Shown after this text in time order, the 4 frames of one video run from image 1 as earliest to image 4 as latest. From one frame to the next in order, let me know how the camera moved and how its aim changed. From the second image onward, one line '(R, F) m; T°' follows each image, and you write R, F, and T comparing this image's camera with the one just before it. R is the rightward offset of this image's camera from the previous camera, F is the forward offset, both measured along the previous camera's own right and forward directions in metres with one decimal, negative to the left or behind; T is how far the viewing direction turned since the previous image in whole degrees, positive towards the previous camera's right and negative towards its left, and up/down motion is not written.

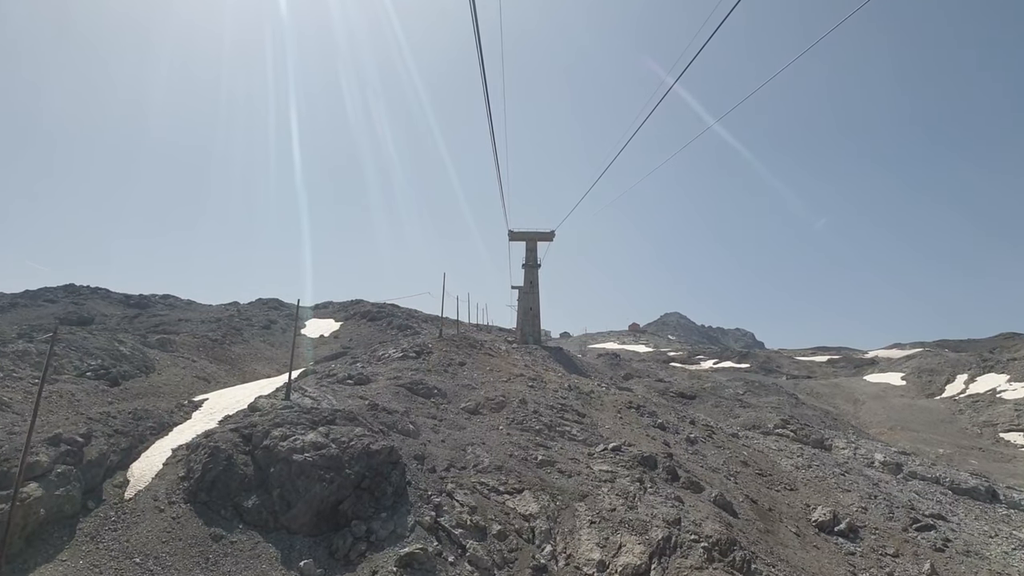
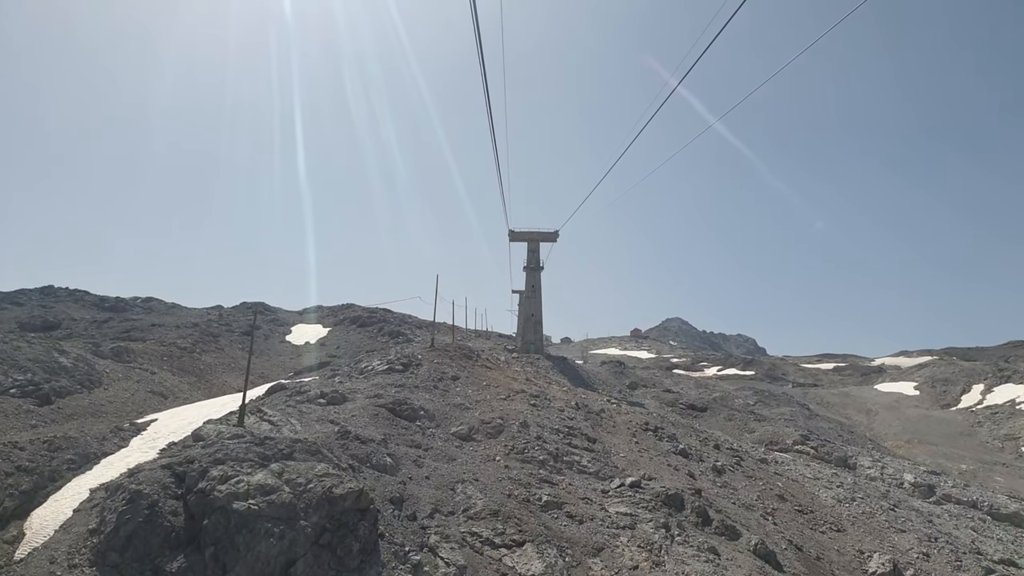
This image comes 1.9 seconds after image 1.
(0.0, +4.3) m; 0°
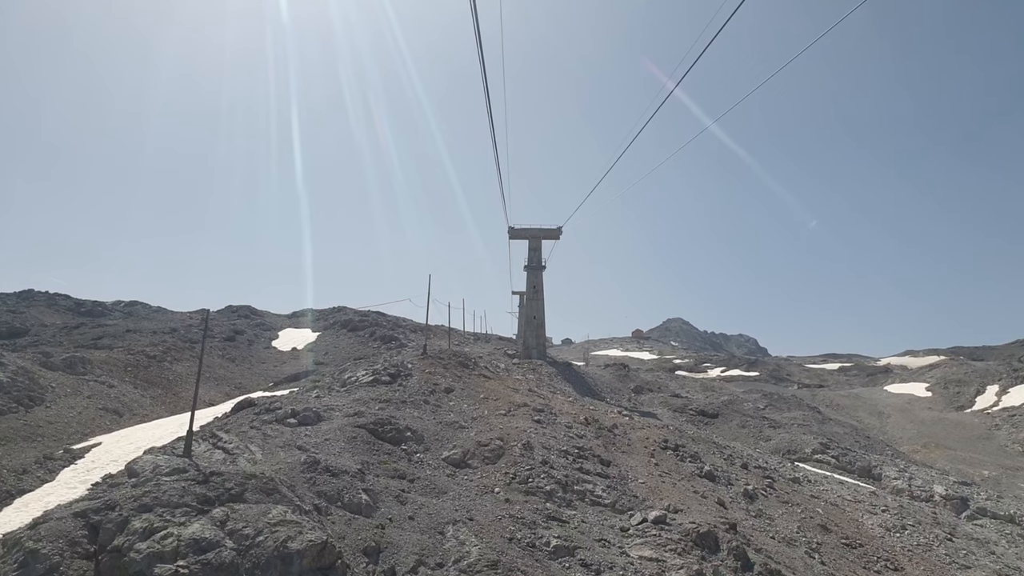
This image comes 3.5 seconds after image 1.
(0.0, +3.6) m; 0°
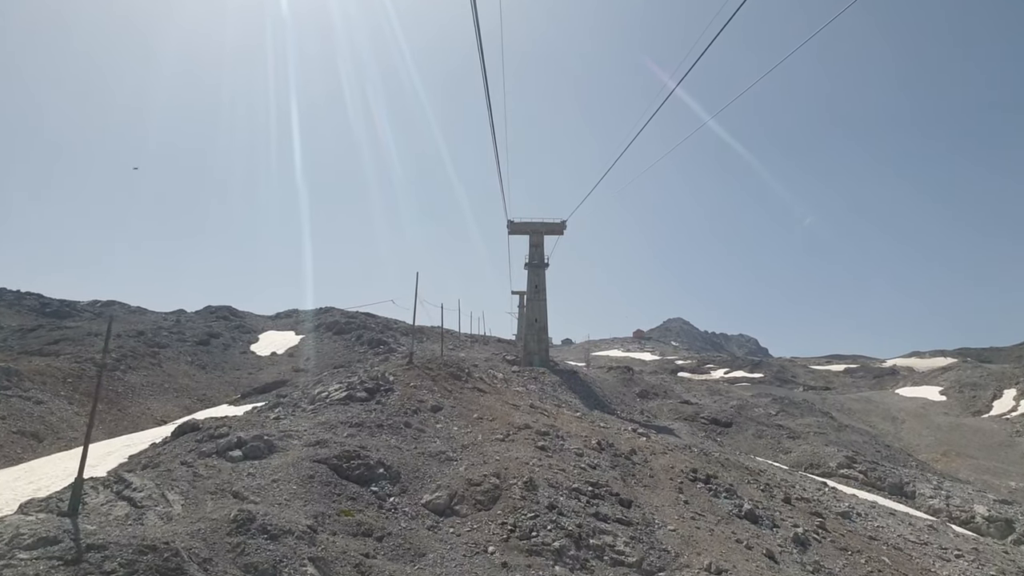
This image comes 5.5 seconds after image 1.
(0.0, +4.5) m; 0°
